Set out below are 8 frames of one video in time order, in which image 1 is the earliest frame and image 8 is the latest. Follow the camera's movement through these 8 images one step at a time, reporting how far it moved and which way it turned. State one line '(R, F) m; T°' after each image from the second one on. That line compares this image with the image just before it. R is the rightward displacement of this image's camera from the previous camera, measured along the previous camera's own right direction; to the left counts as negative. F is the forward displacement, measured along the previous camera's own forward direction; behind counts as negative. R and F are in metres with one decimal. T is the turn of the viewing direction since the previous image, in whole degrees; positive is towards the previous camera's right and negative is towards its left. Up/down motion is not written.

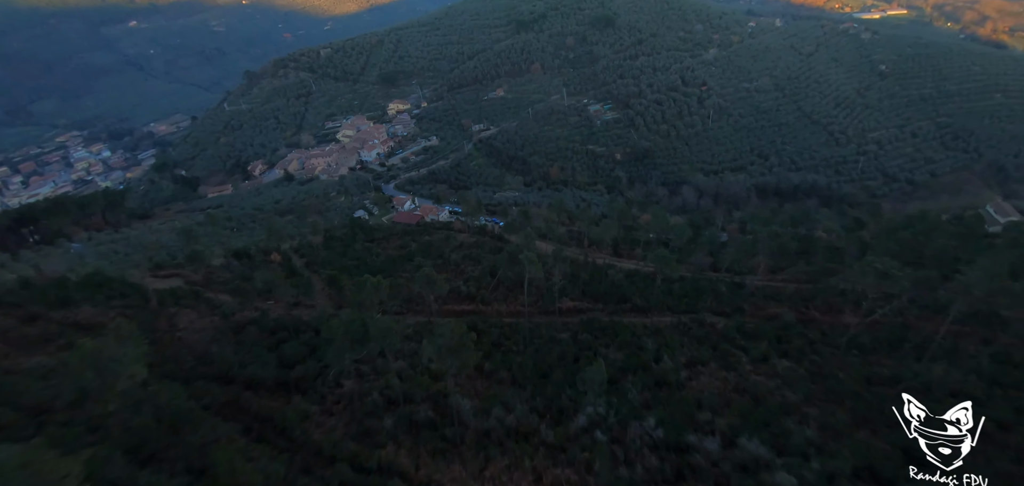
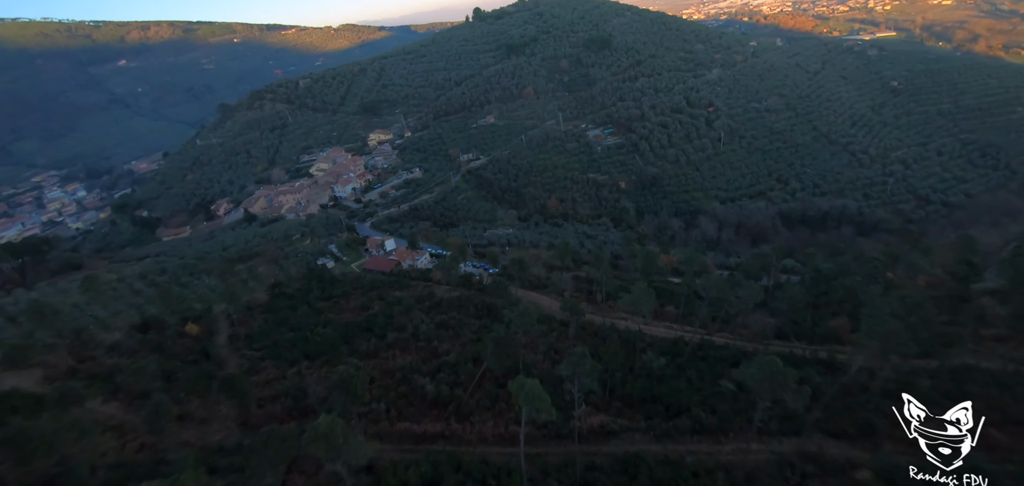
(+0.2, +5.6) m; 0°
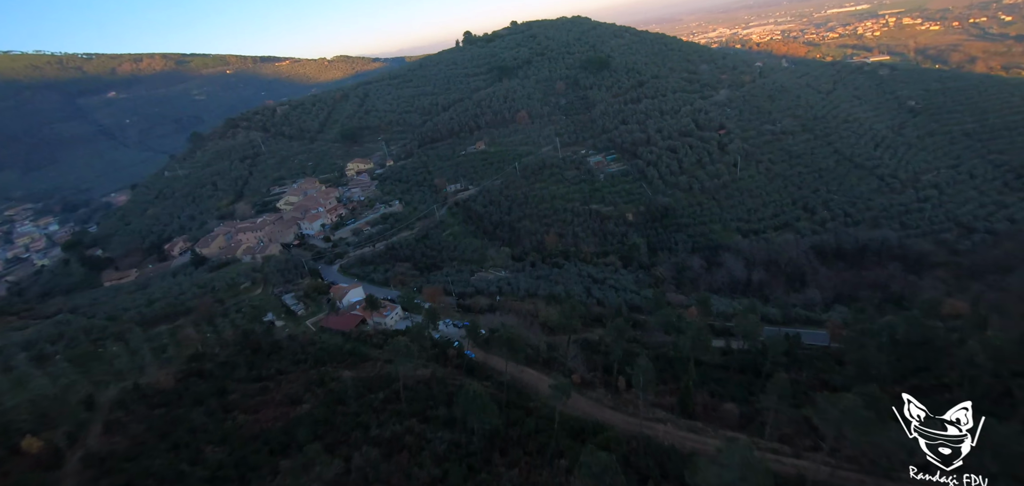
(+0.4, +5.4) m; 0°
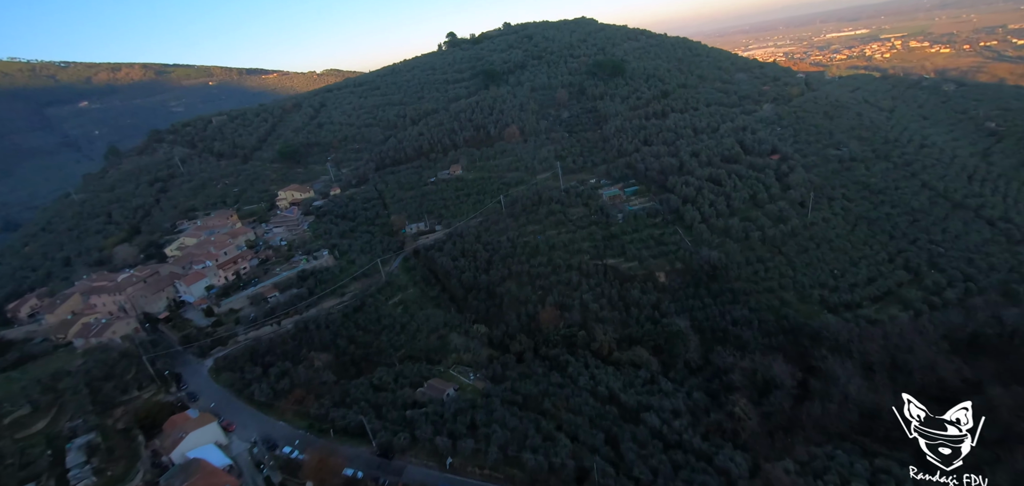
(+1.0, +11.7) m; 0°
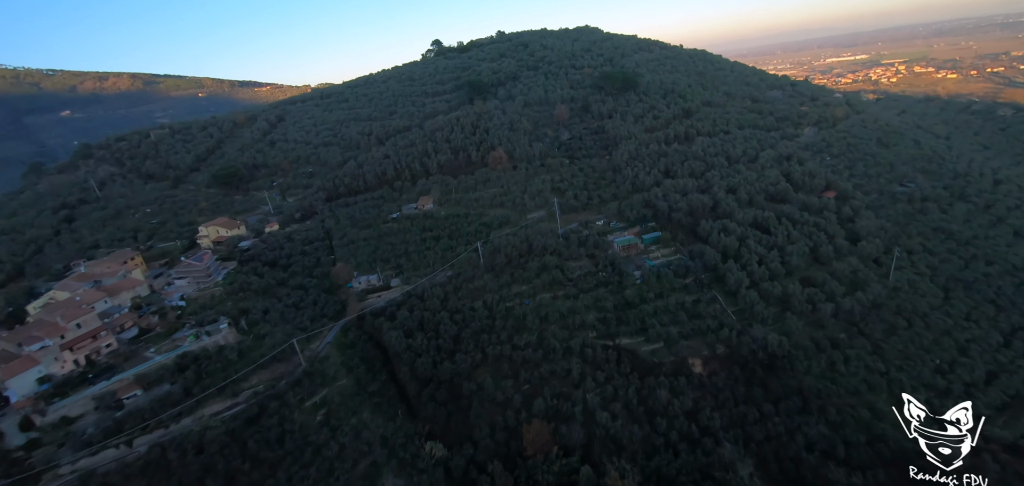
(+0.9, +7.5) m; 0°
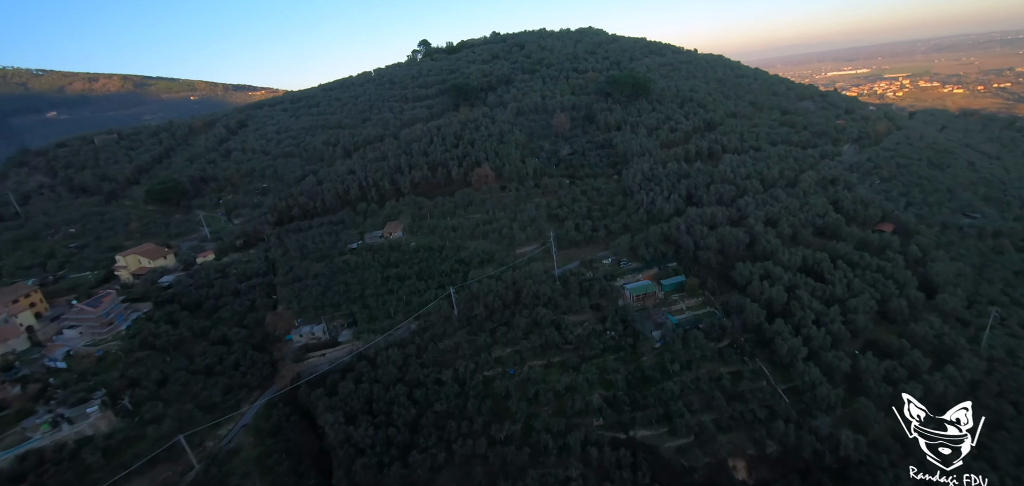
(+0.6, +4.9) m; 0°
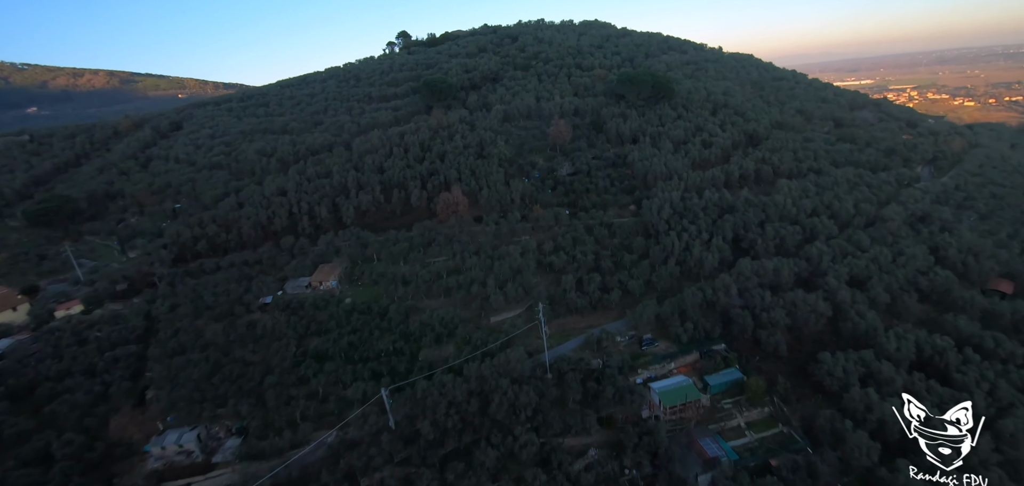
(+0.8, +6.1) m; 0°
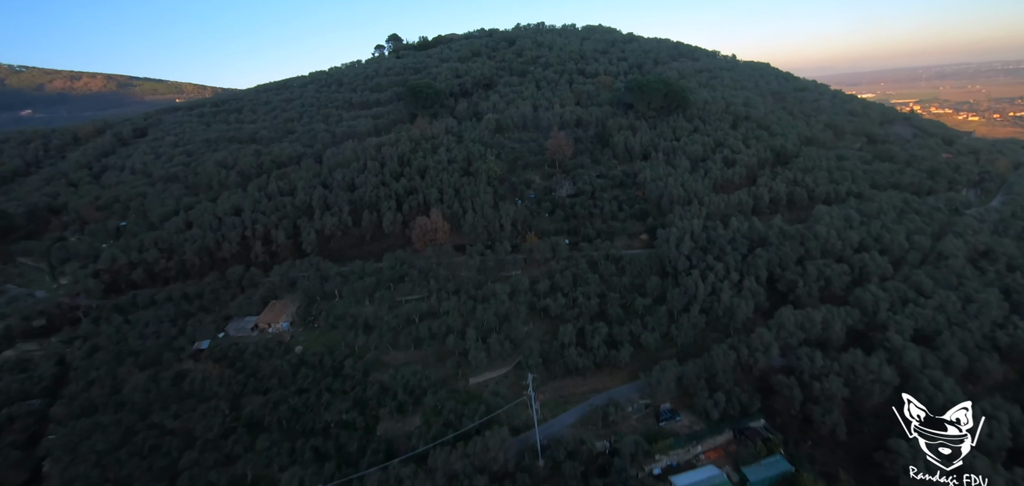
(+0.4, +2.6) m; 0°
